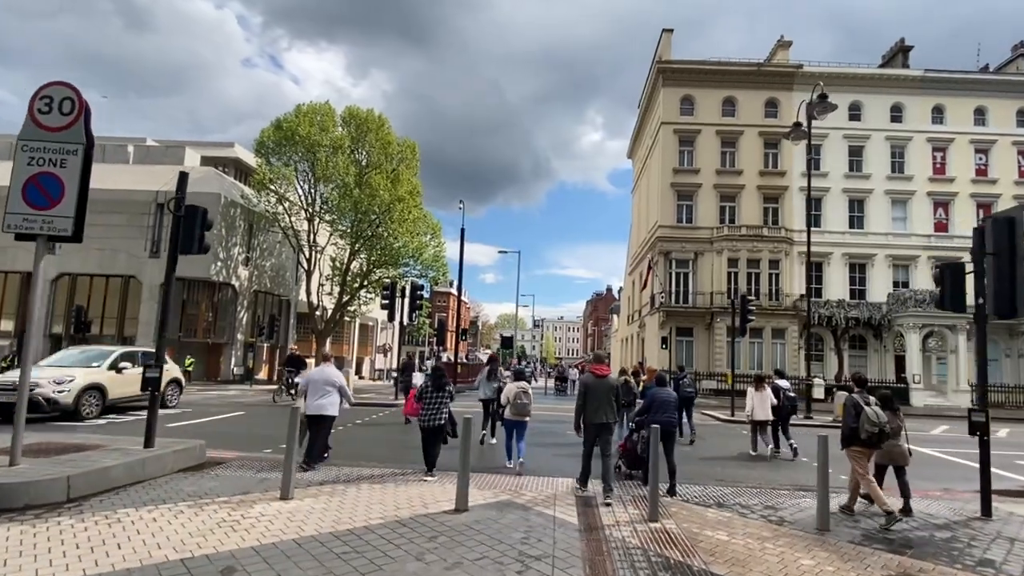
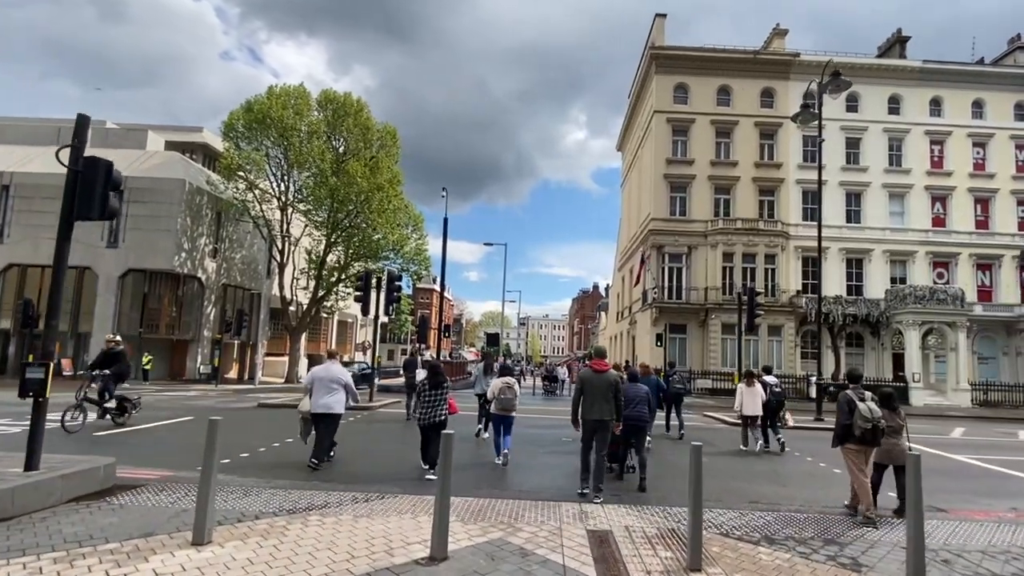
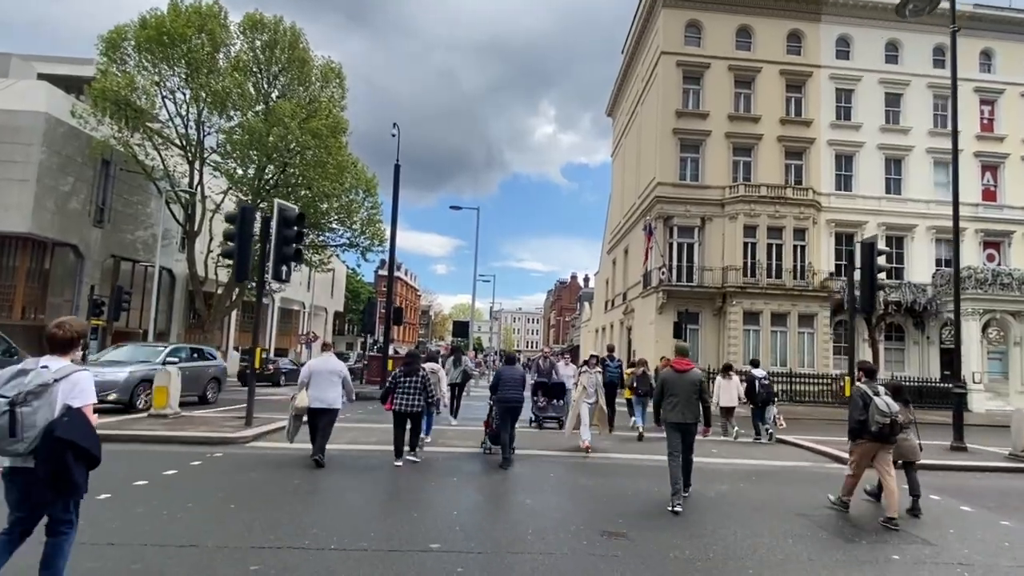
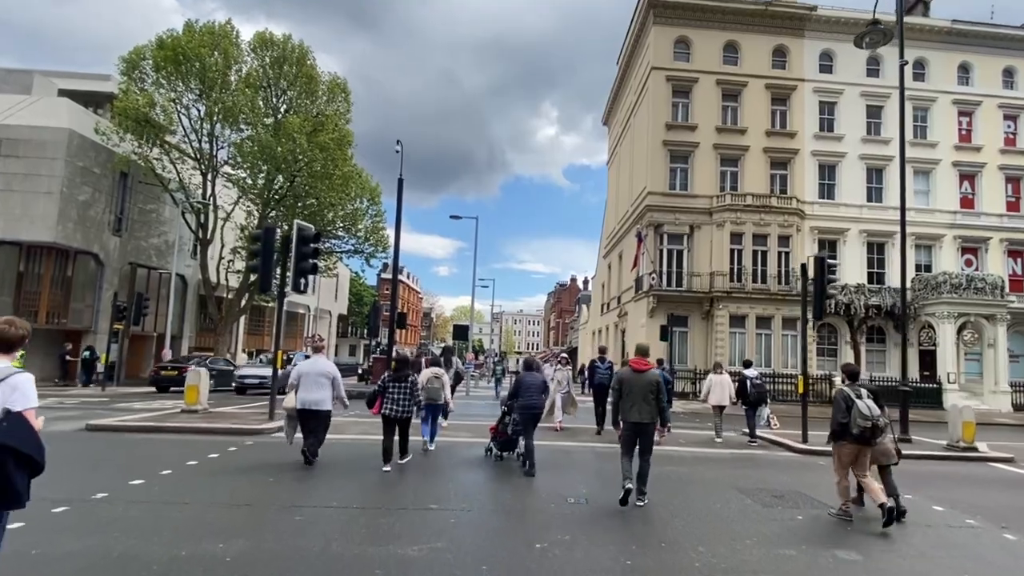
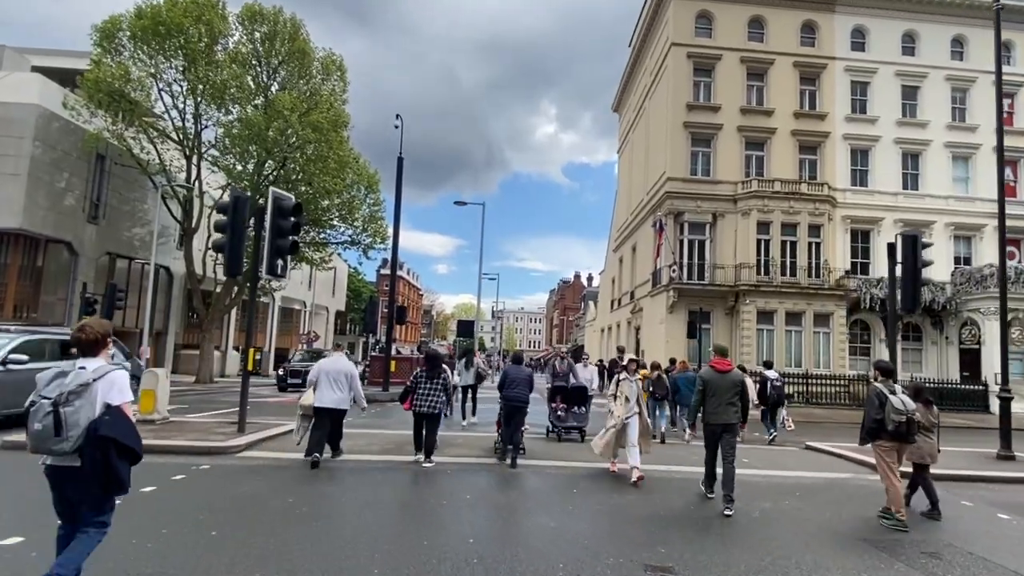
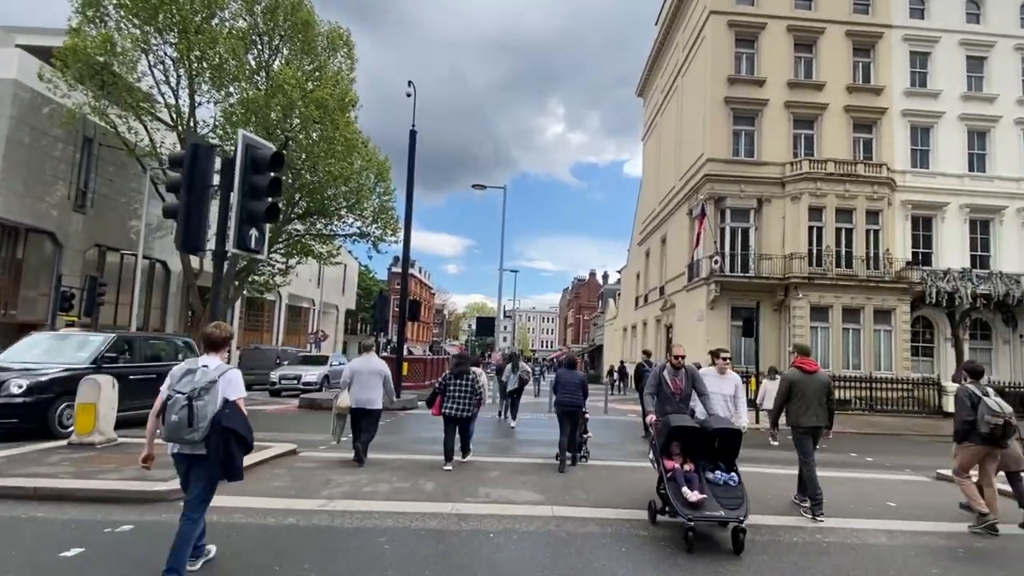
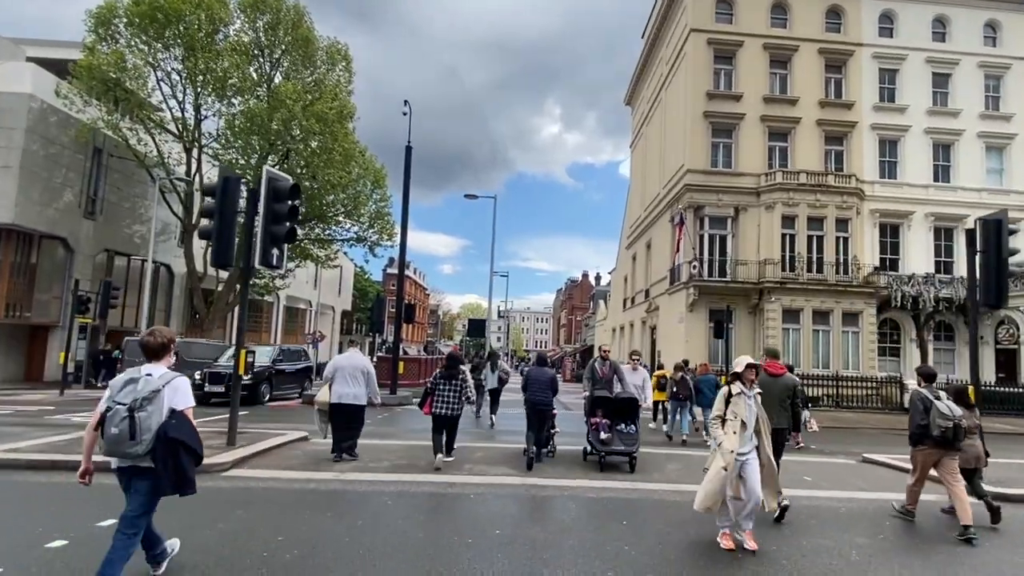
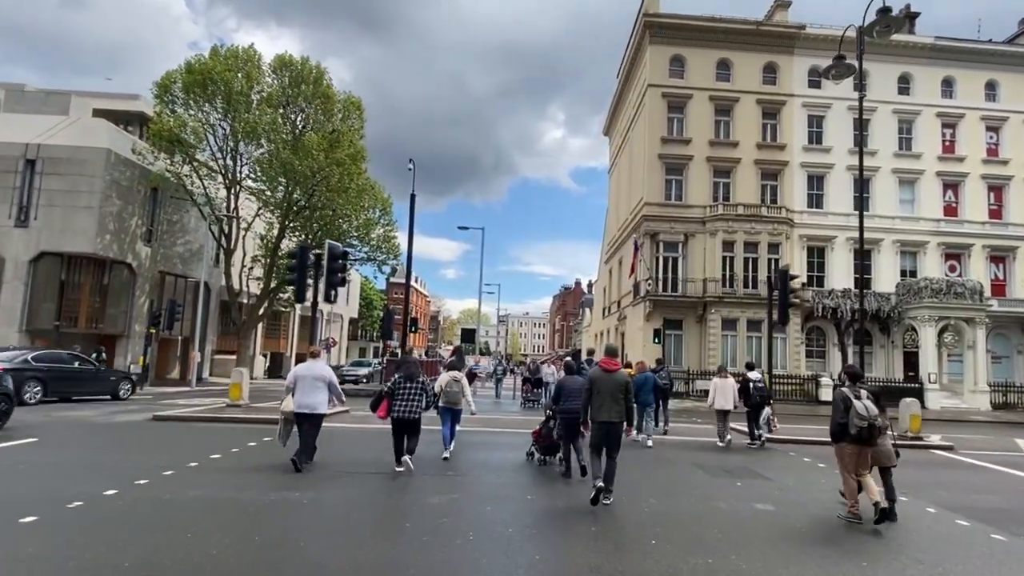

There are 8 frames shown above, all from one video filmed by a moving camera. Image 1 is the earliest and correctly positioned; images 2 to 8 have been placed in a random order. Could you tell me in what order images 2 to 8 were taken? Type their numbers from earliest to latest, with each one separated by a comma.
2, 8, 4, 3, 5, 7, 6
